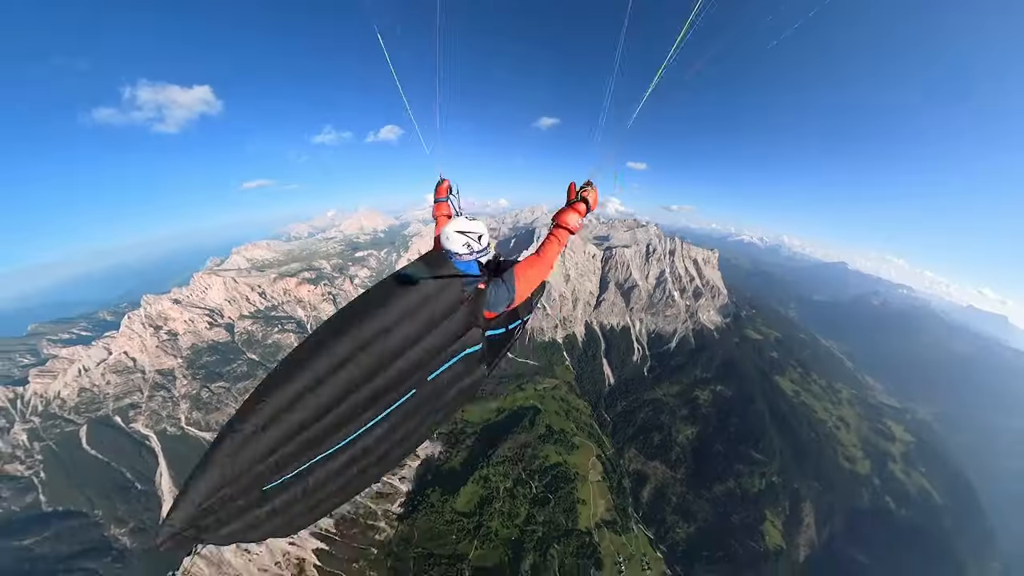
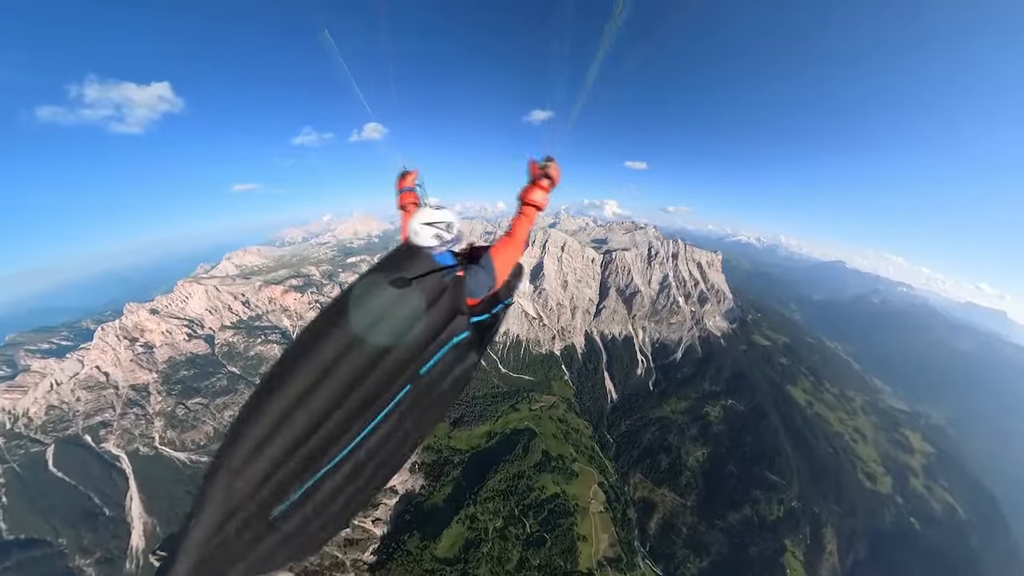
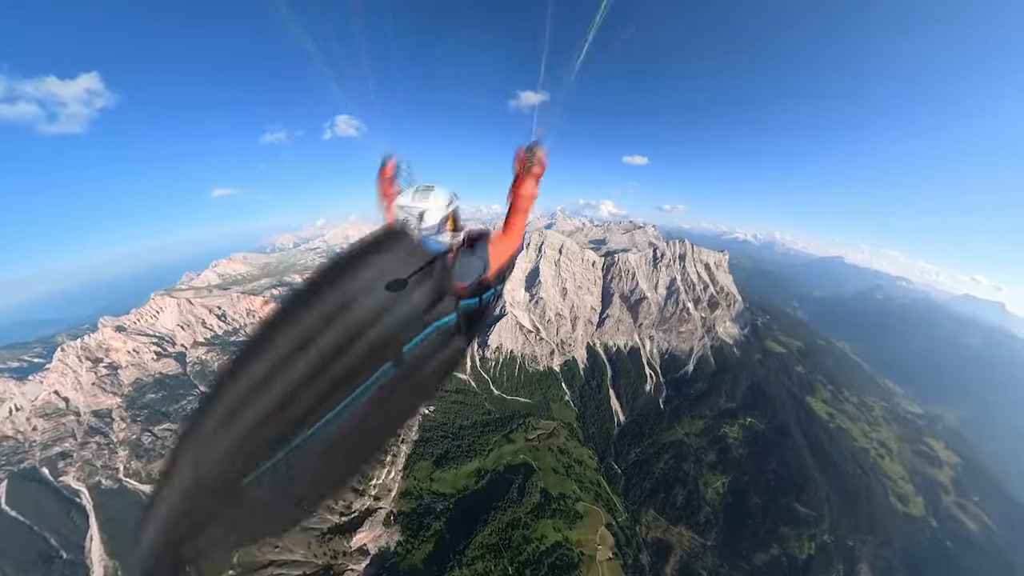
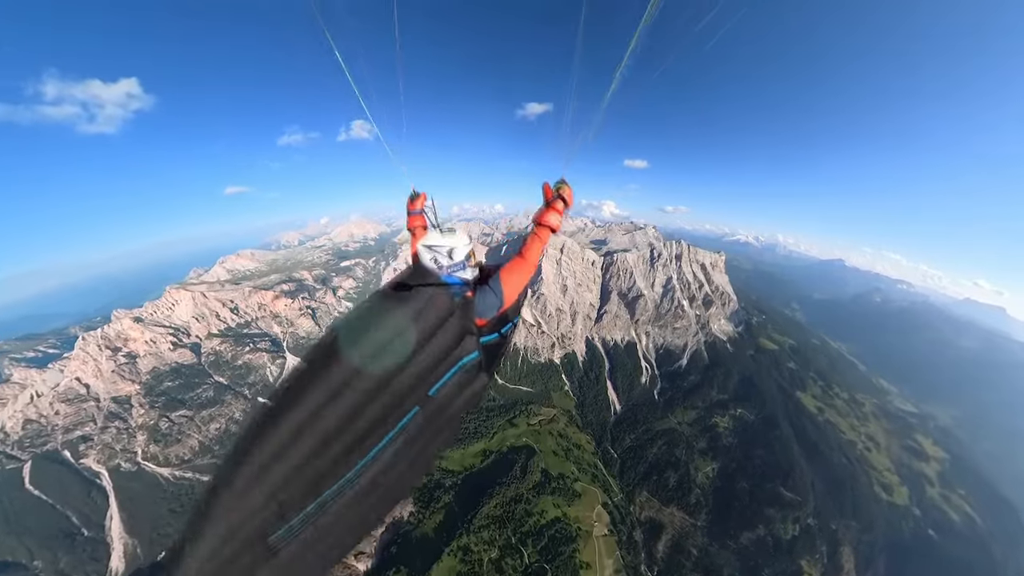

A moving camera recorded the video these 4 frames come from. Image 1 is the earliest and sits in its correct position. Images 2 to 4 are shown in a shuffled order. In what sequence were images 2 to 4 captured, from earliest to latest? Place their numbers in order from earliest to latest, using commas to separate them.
2, 4, 3
